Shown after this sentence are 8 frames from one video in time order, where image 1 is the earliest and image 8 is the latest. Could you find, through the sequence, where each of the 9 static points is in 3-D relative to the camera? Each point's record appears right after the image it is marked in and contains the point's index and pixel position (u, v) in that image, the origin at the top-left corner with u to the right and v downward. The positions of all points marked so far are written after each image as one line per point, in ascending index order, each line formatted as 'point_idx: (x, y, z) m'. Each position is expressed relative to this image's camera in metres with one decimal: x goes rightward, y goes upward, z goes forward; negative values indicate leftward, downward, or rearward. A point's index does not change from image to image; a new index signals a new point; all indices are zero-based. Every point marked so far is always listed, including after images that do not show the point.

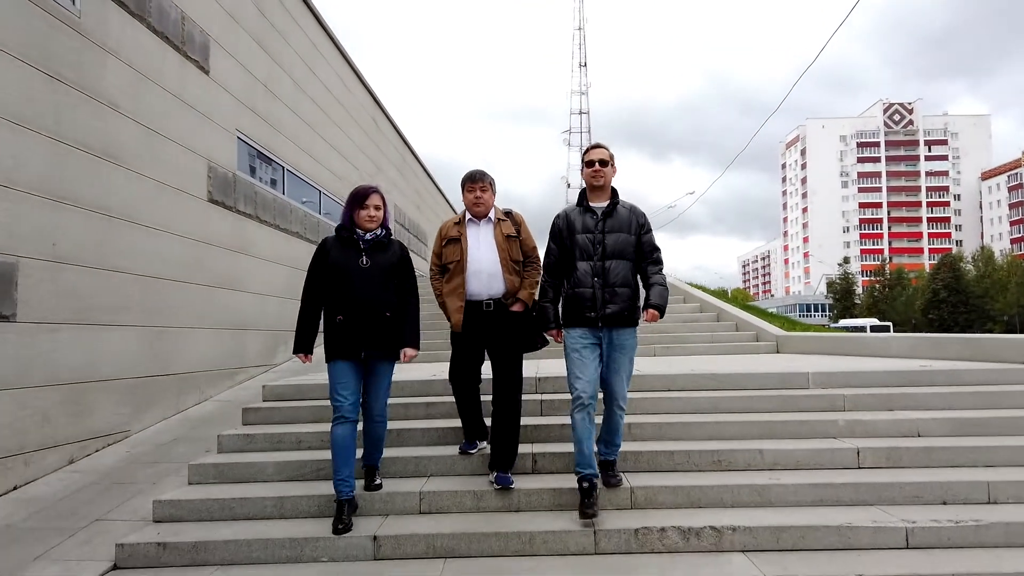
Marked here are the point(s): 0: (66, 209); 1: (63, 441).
0: (-2.7, +0.5, +4.7) m
1: (-2.7, -0.9, +4.6) m
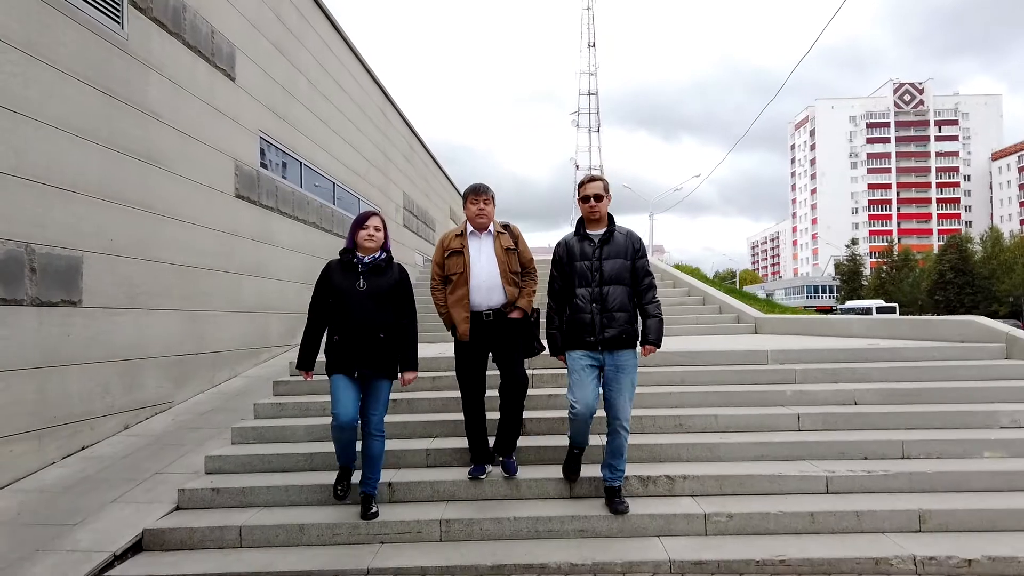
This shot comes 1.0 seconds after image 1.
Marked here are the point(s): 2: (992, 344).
0: (-2.8, +0.6, +5.4) m
1: (-2.8, -0.9, +5.4) m
2: (+3.6, -0.4, +5.7) m
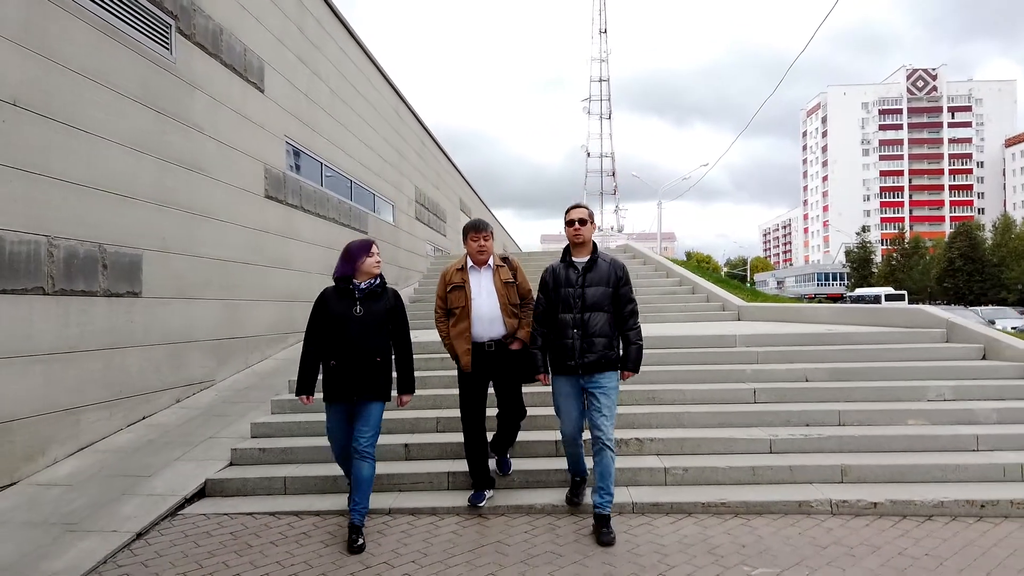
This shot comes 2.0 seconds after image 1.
0: (-2.8, +0.6, +6.2) m
1: (-2.8, -0.8, +6.2) m
2: (+3.6, -0.4, +6.4) m
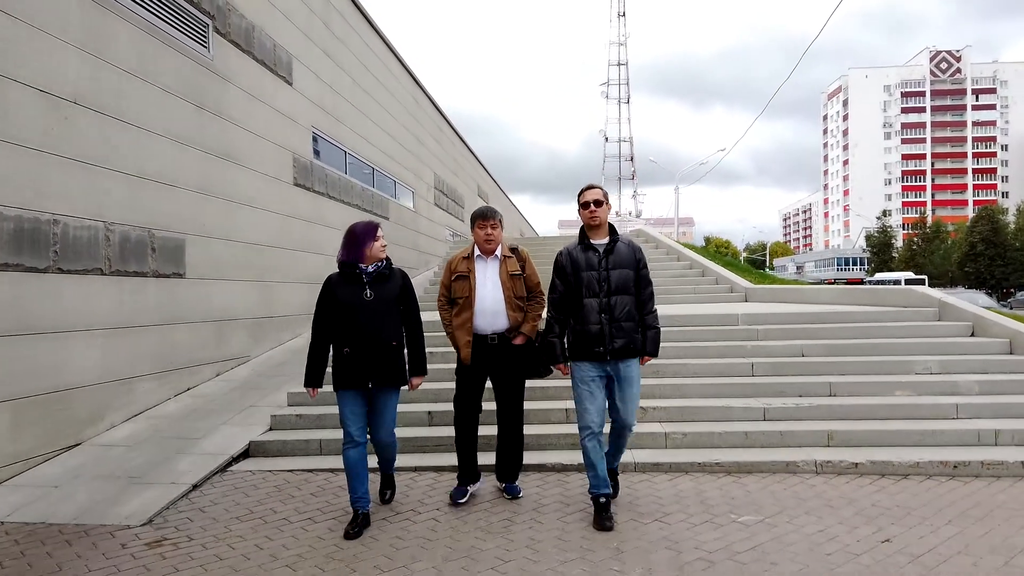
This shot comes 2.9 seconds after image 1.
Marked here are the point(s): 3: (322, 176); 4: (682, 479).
0: (-2.7, +0.8, +6.7) m
1: (-2.6, -0.6, +6.7) m
2: (+3.7, -0.2, +6.7) m
3: (-2.4, +1.4, +9.5) m
4: (+1.0, -1.1, +4.4) m
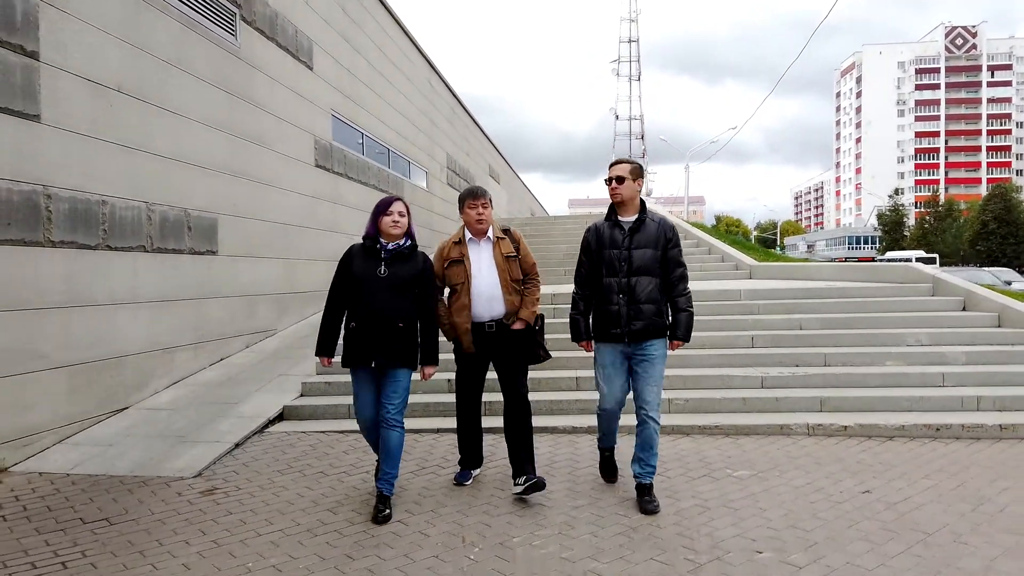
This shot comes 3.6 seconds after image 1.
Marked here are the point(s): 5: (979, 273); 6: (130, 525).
0: (-2.5, +1.0, +7.1) m
1: (-2.5, -0.4, +7.1) m
2: (+3.8, 0.0, +7.0) m
3: (-2.2, +1.7, +9.8) m
4: (+1.1, -1.0, +4.8) m
5: (+11.2, +0.4, +18.2) m
6: (-1.8, -1.1, +3.5) m
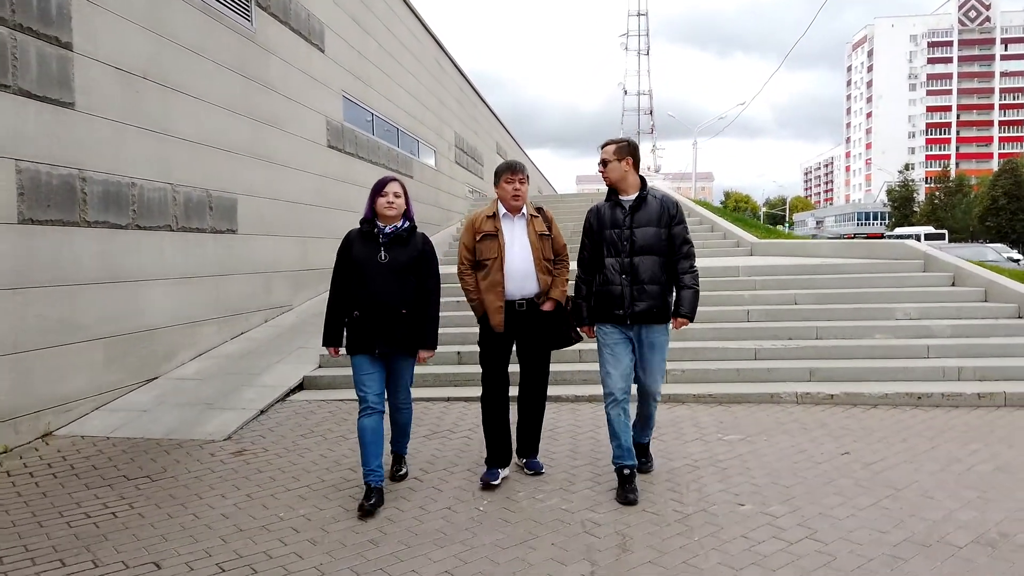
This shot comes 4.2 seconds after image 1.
0: (-2.5, +1.2, +7.4) m
1: (-2.5, -0.2, +7.4) m
2: (+3.9, +0.3, +7.3) m
3: (-2.1, +2.0, +10.1) m
4: (+1.1, -0.8, +5.1) m
5: (+11.4, +0.9, +18.4) m
6: (-1.7, -1.0, +3.9) m
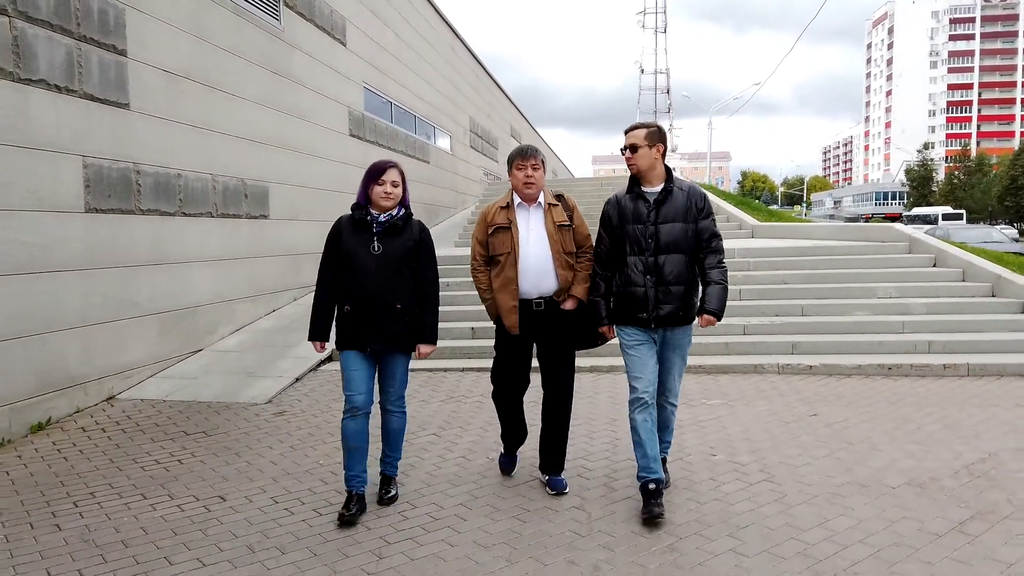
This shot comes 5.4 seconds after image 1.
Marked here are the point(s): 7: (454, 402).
0: (-2.4, +1.4, +7.9) m
1: (-2.3, 0.0, +8.0) m
2: (+4.0, +0.5, +7.8) m
3: (-2.0, +2.3, +10.6) m
4: (+1.2, -0.7, +5.7) m
5: (+11.7, +1.4, +18.6) m
6: (-1.7, -0.9, +4.5) m
7: (-0.4, -0.8, +5.3) m
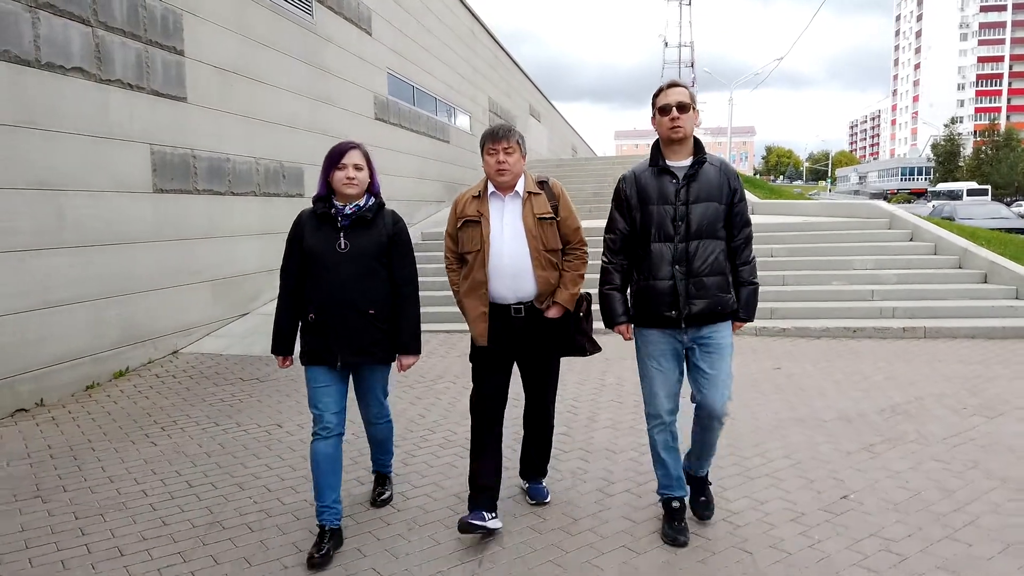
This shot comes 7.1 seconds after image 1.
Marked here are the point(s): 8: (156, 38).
0: (-2.2, +1.8, +8.7) m
1: (-2.2, +0.3, +8.9) m
2: (+4.1, +0.8, +8.4) m
3: (-1.7, +2.7, +11.4) m
4: (+1.3, -0.4, +6.4) m
5: (+12.2, +2.0, +19.0) m
6: (-1.7, -0.7, +5.3) m
7: (-0.3, -0.5, +6.1) m
8: (-2.8, +1.9, +5.9) m
